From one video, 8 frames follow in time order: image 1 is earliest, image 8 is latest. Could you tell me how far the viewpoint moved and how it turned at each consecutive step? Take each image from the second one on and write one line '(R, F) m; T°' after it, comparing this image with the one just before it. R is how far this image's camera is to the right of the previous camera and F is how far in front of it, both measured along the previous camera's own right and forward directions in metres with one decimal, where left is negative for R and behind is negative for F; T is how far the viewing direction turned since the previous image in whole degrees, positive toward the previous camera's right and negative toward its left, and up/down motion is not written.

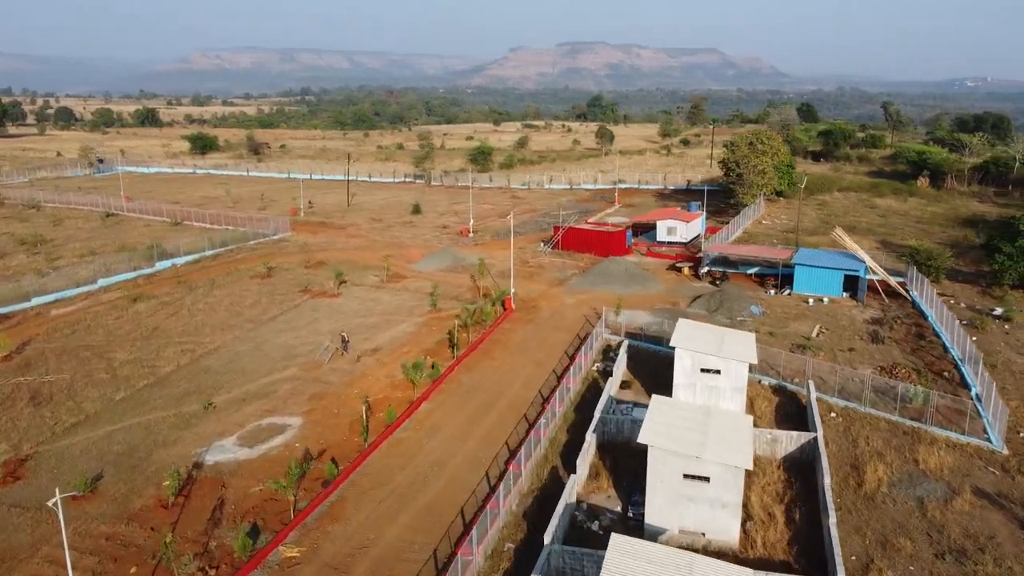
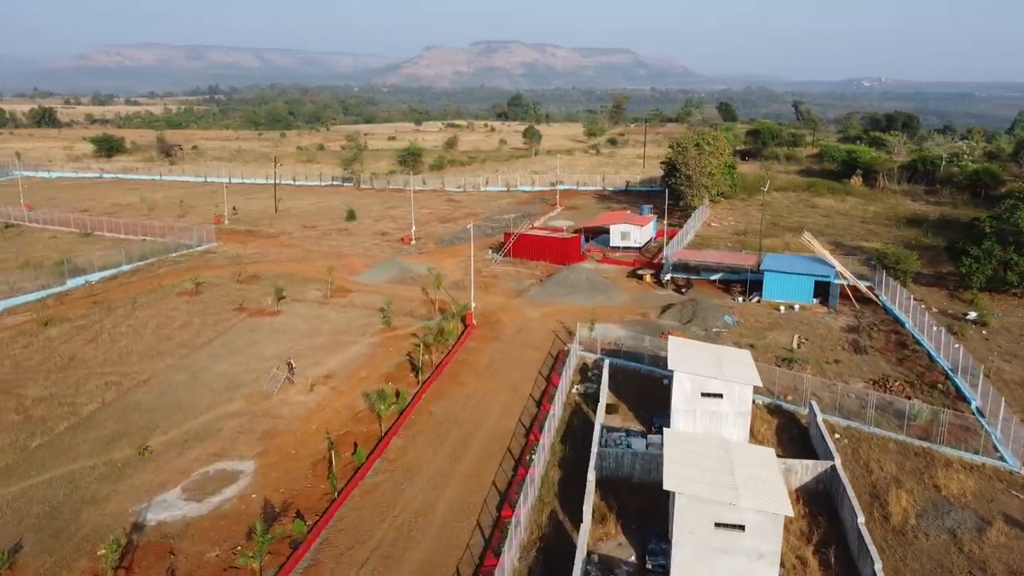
(-1.4, +2.1) m; +6°
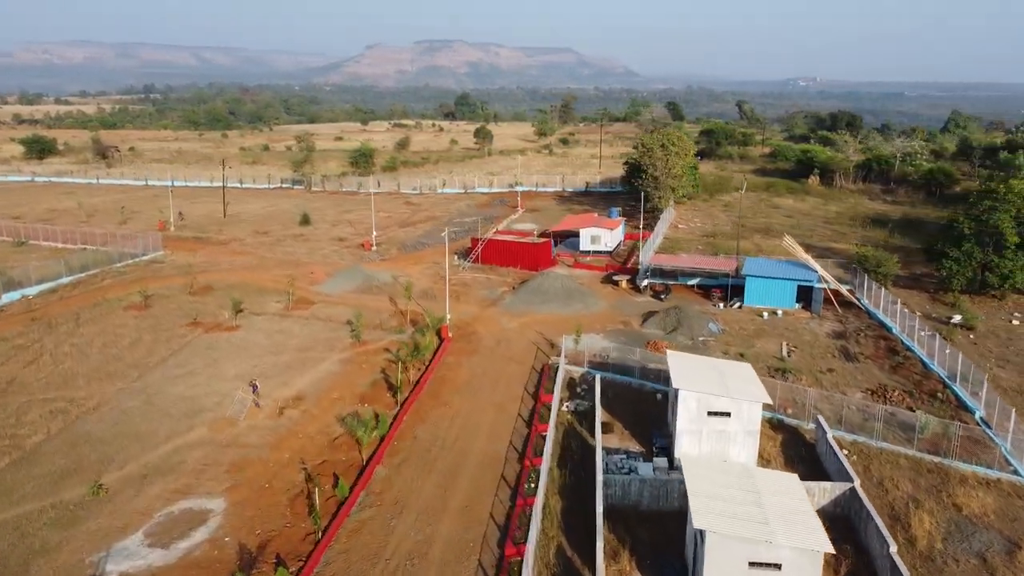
(-1.0, +1.4) m; +4°
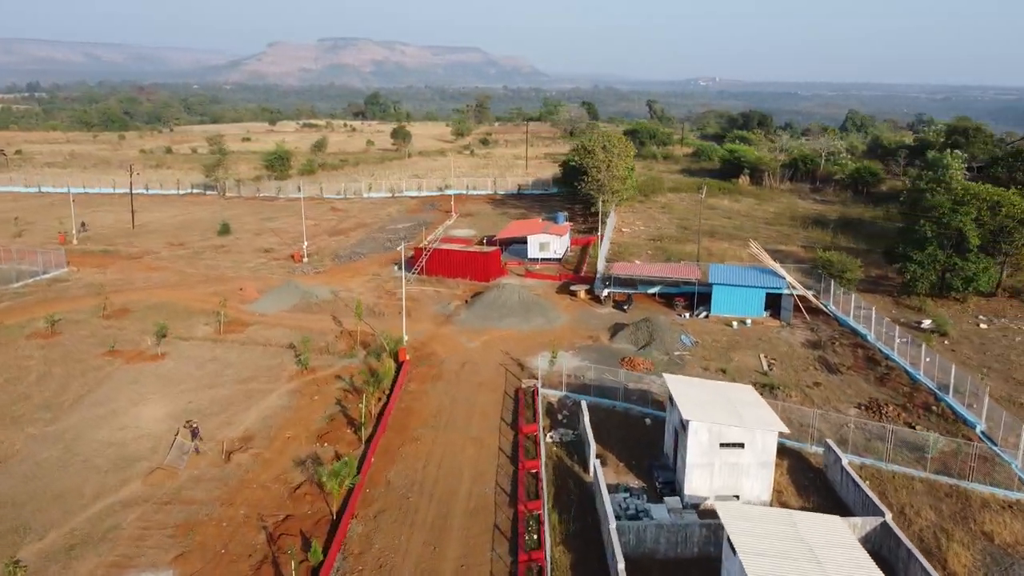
(-1.5, +2.0) m; +6°
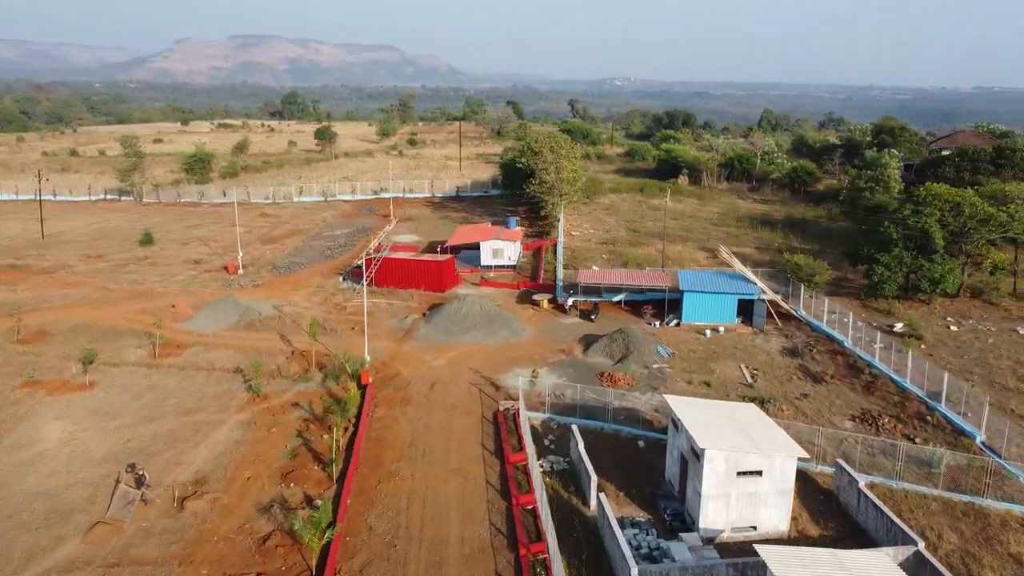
(-1.4, +1.6) m; +6°
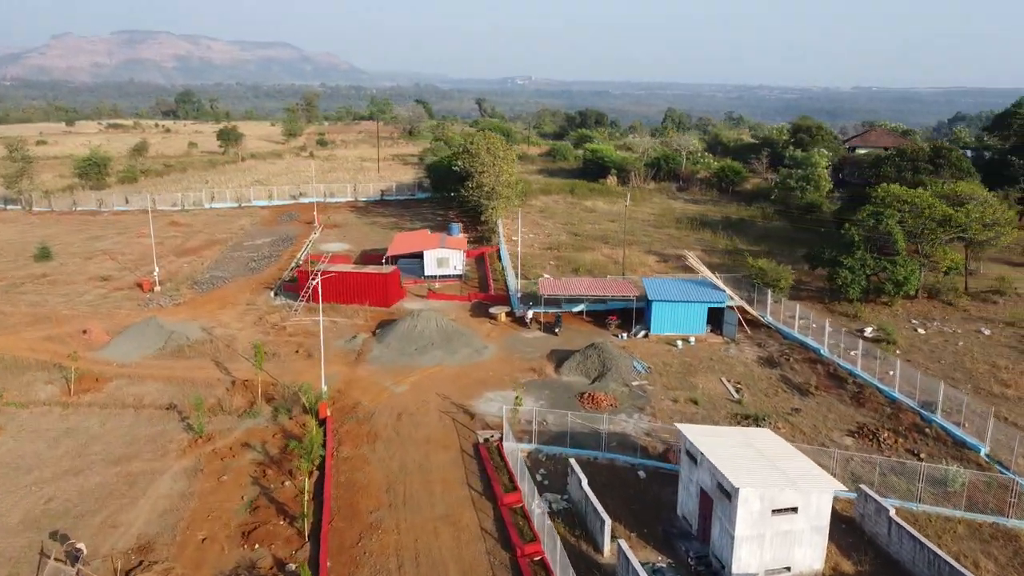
(-1.7, +1.9) m; +7°
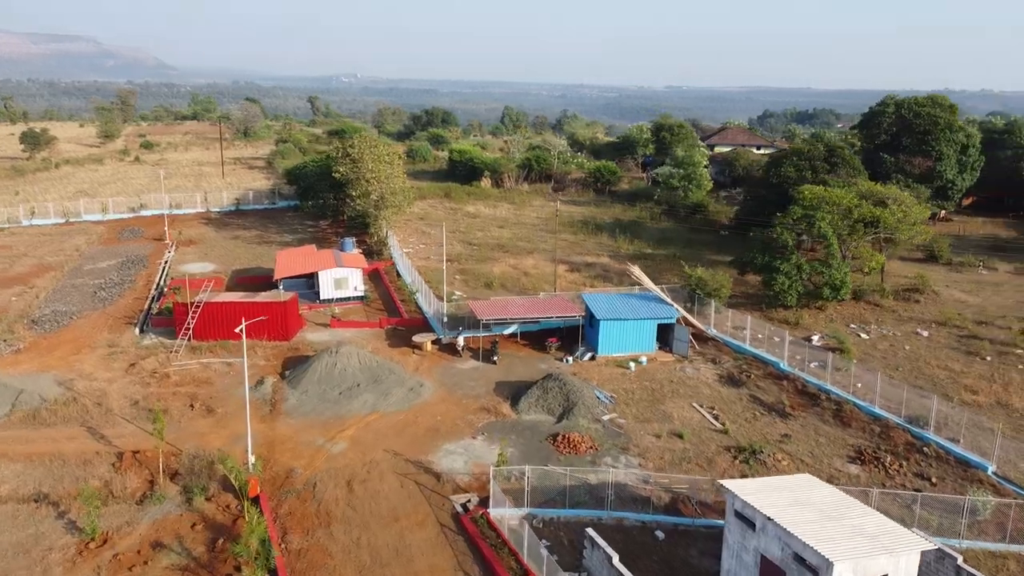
(-2.7, +3.2) m; +12°
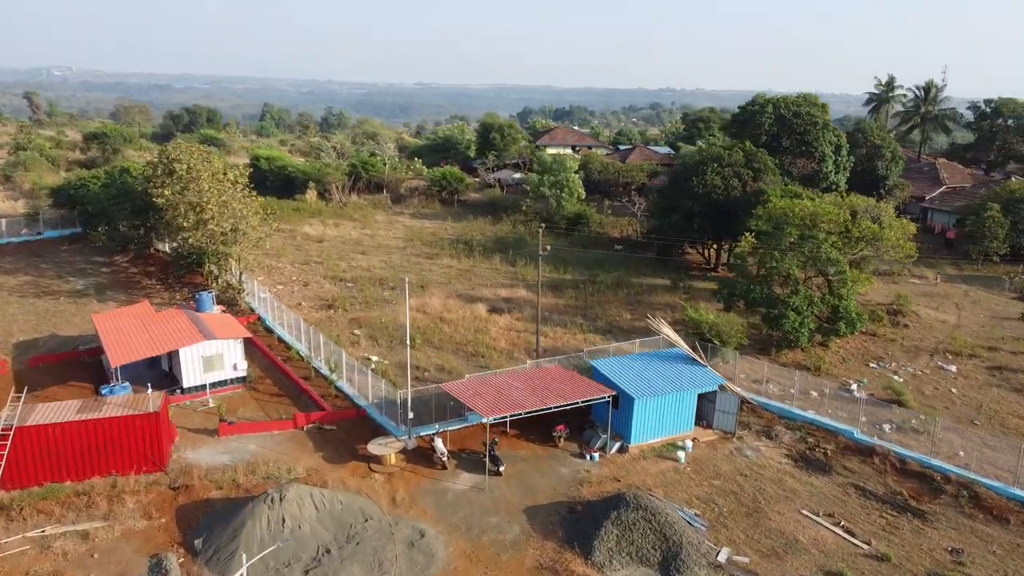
(-4.8, +7.6) m; +17°
